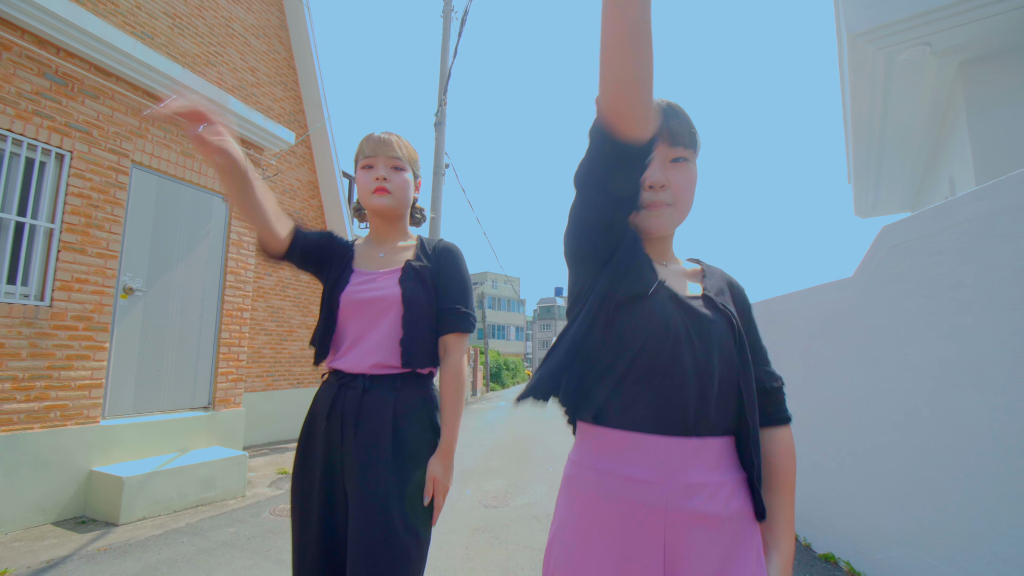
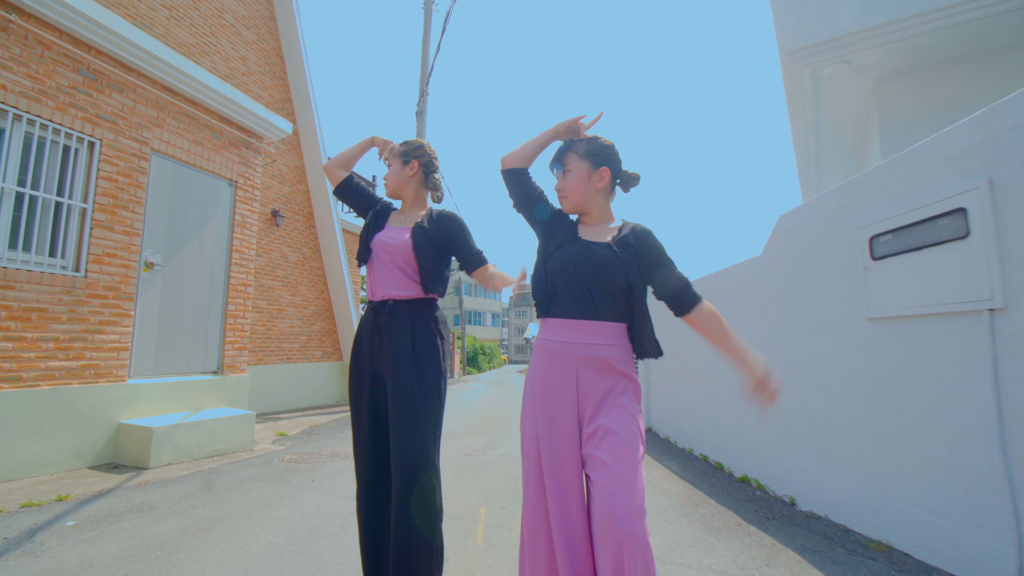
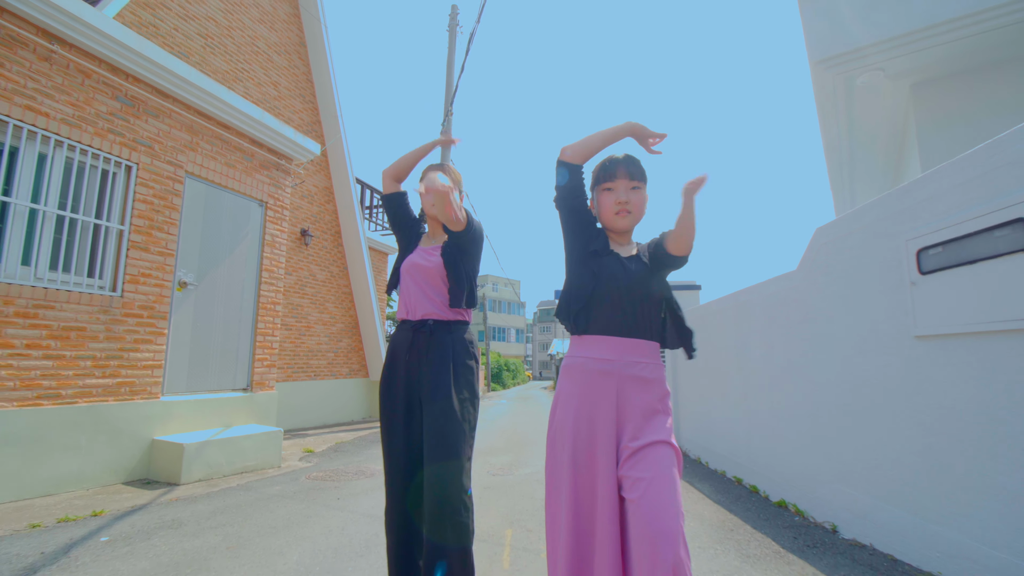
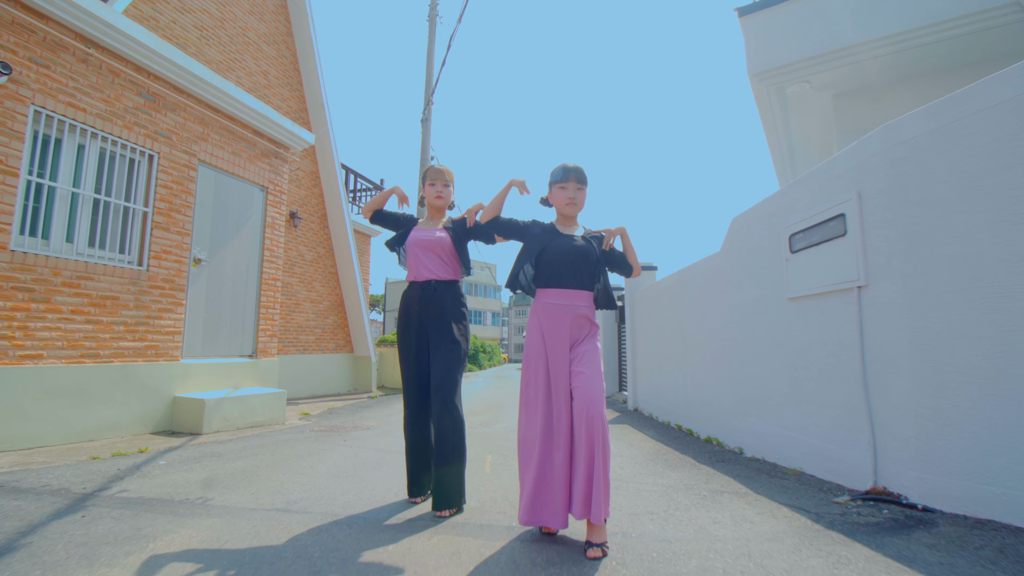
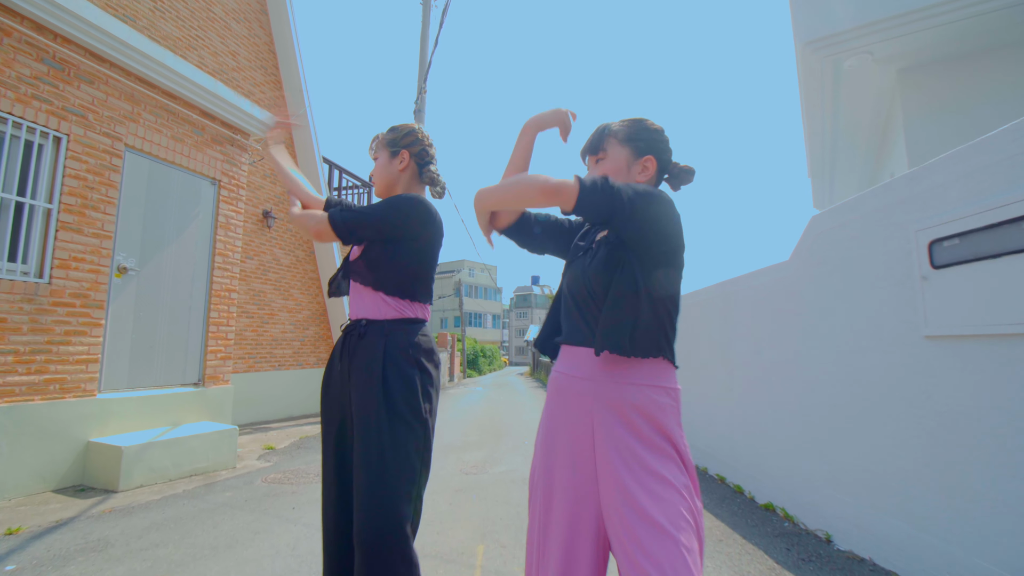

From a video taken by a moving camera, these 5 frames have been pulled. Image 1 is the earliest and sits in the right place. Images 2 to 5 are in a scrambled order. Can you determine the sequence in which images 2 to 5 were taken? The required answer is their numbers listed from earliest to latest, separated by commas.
3, 4, 2, 5
